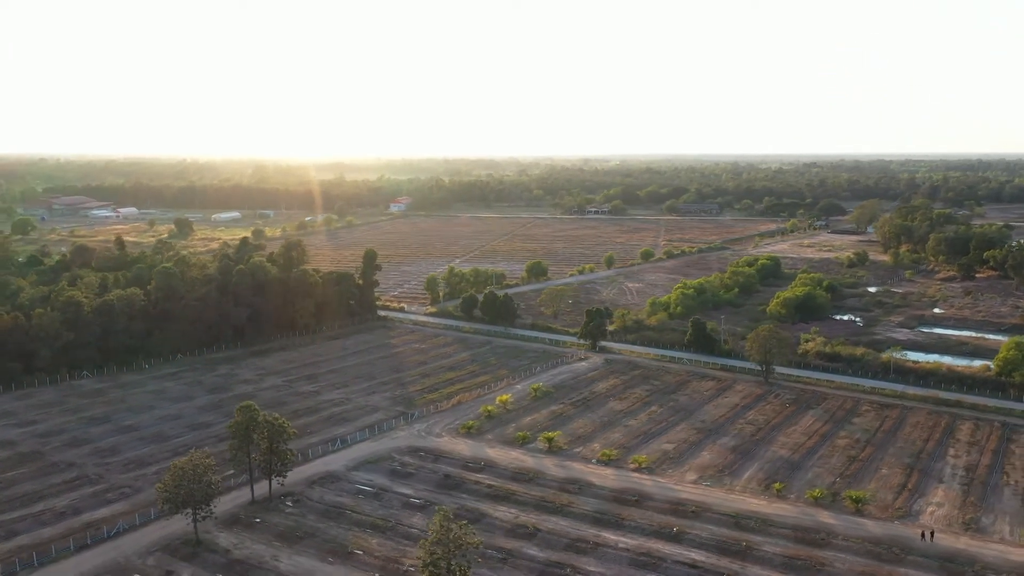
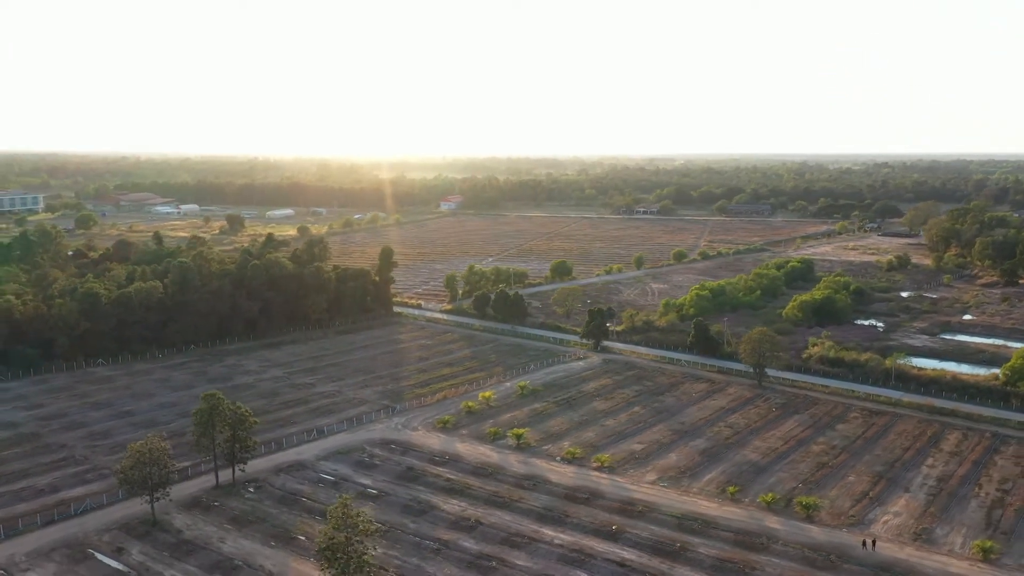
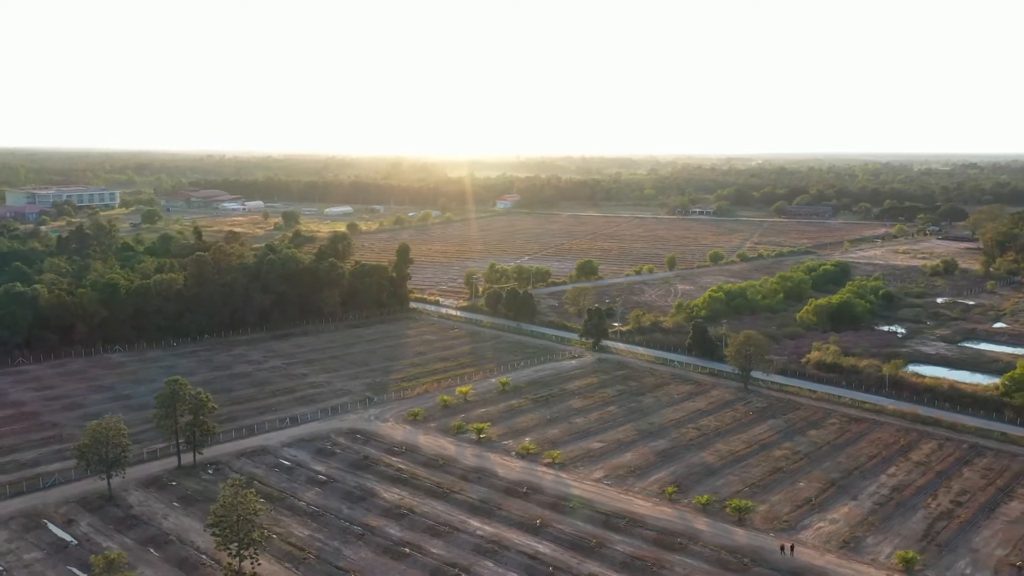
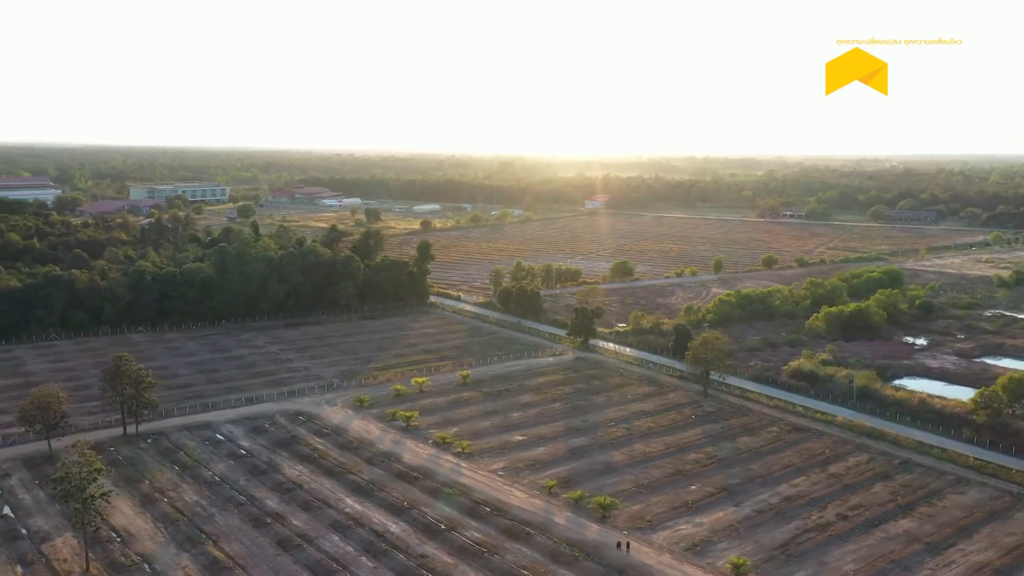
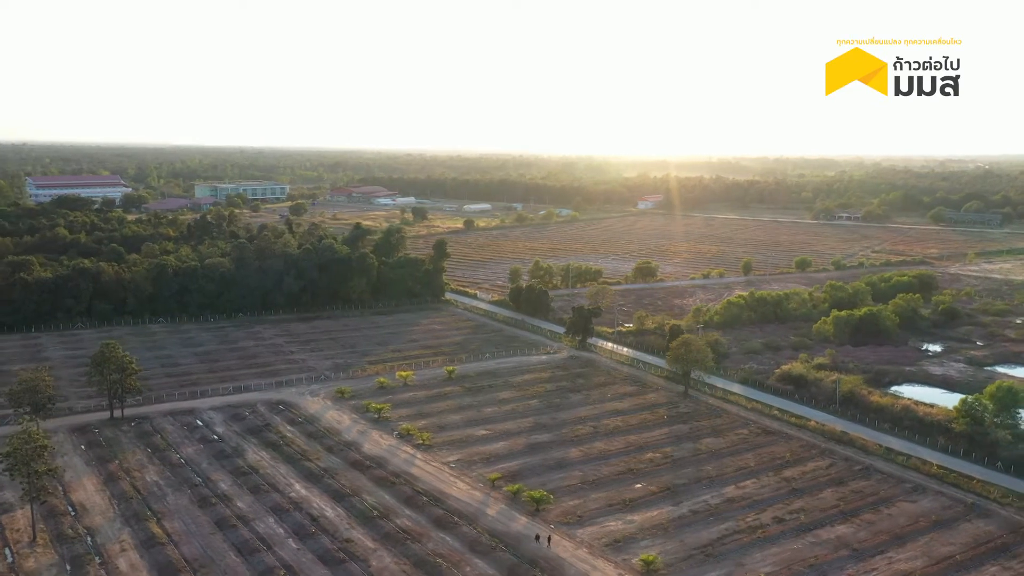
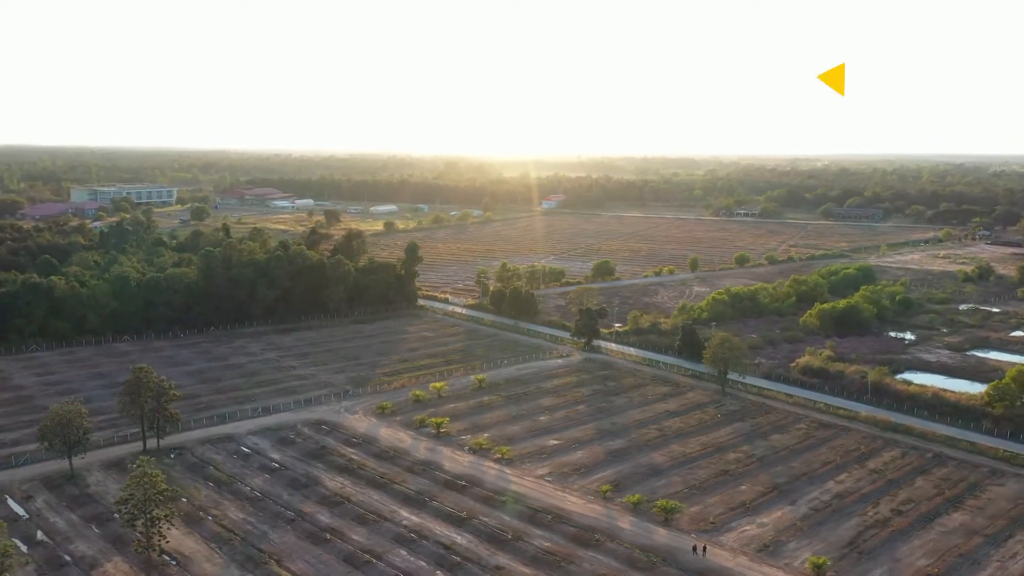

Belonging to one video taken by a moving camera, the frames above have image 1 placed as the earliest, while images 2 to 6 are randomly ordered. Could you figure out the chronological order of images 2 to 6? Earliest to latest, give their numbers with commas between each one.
2, 3, 6, 4, 5
